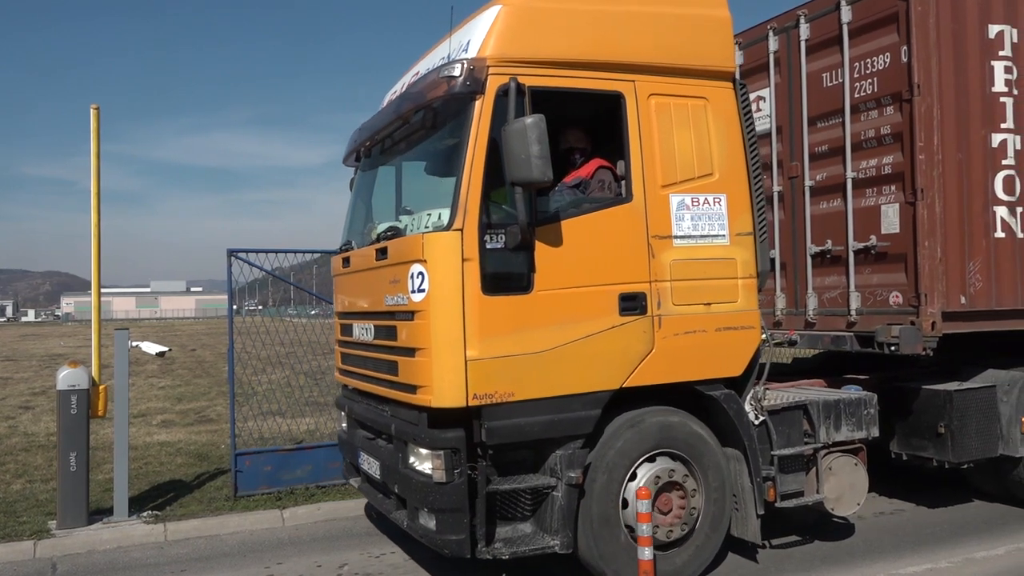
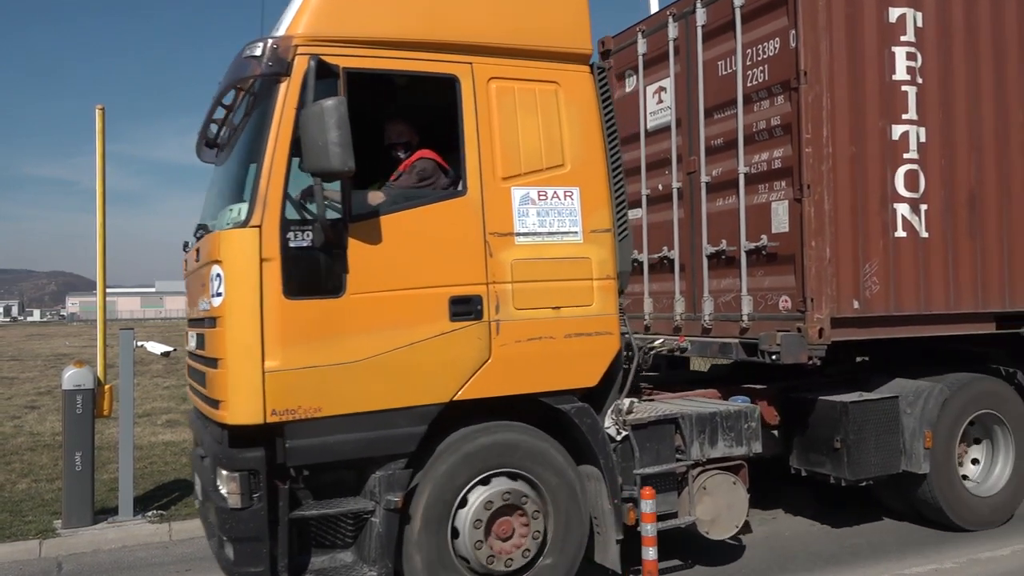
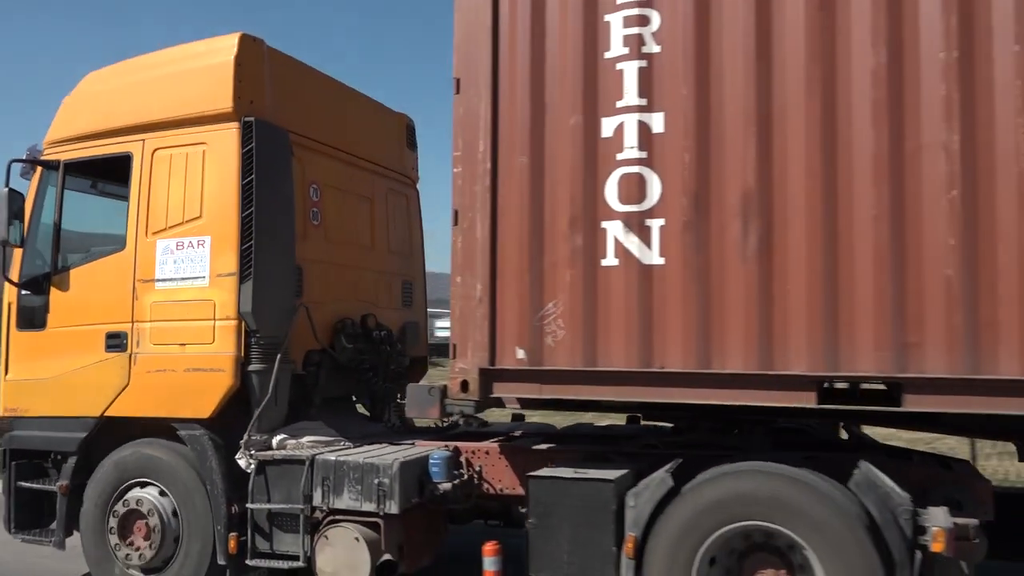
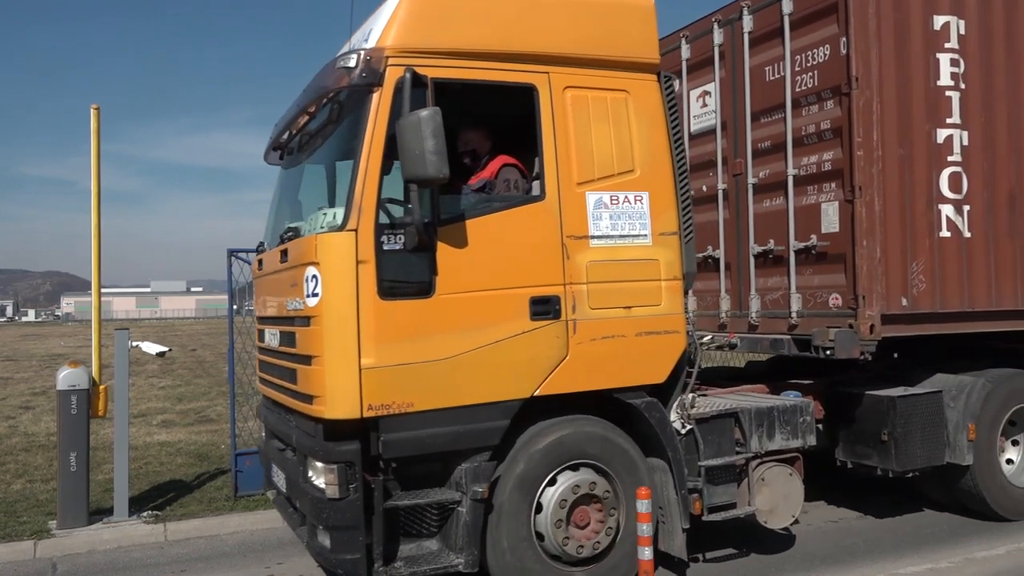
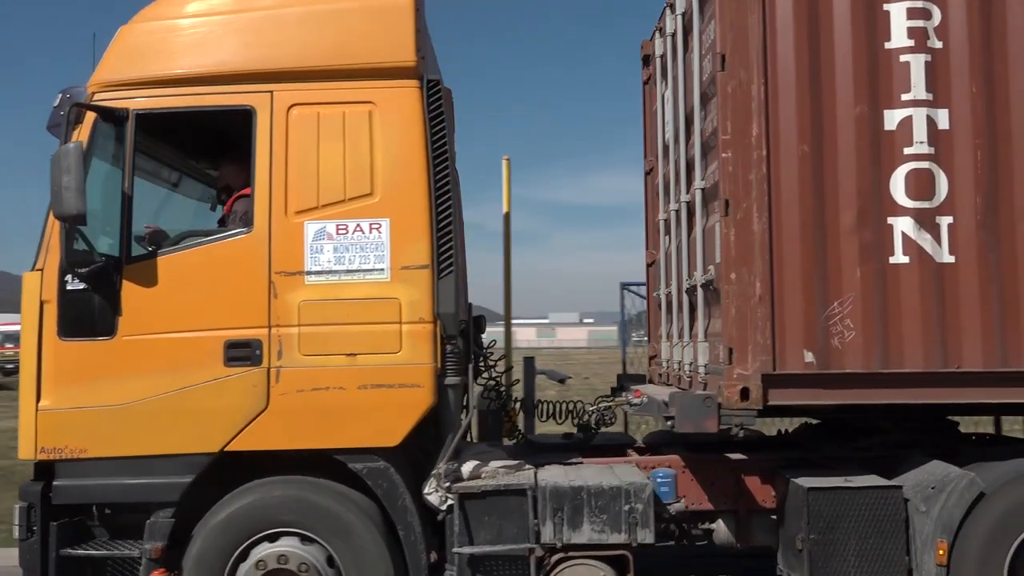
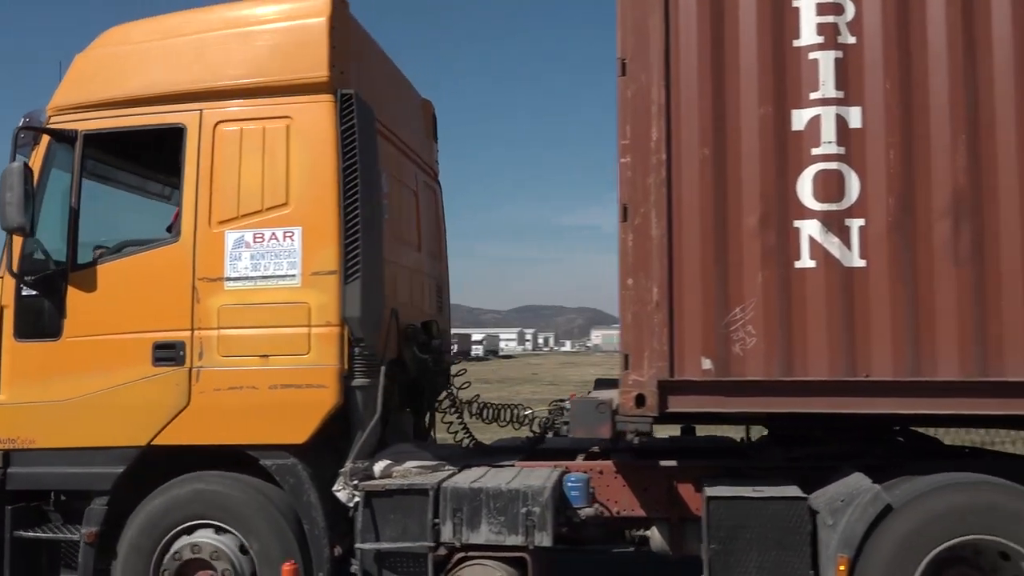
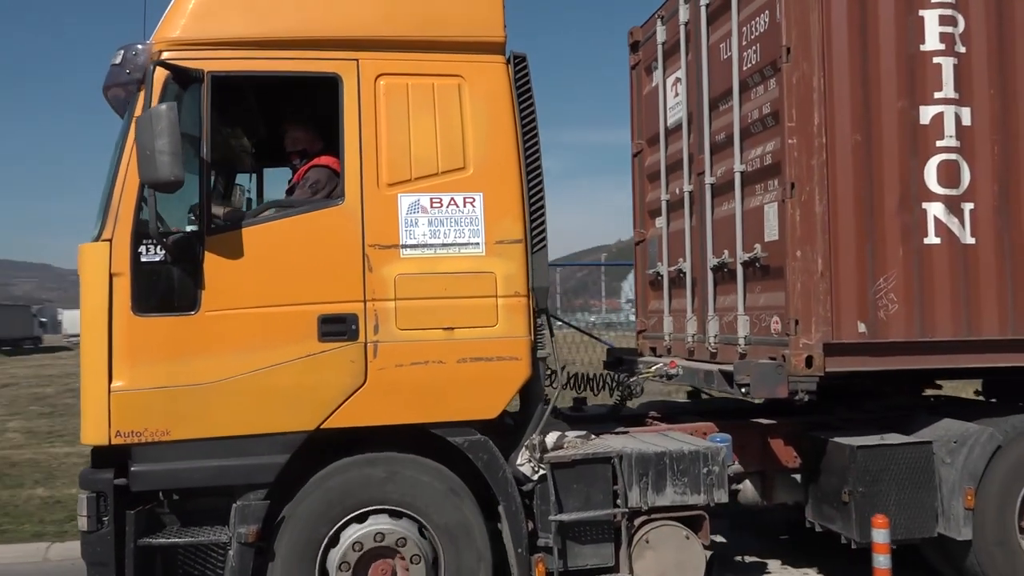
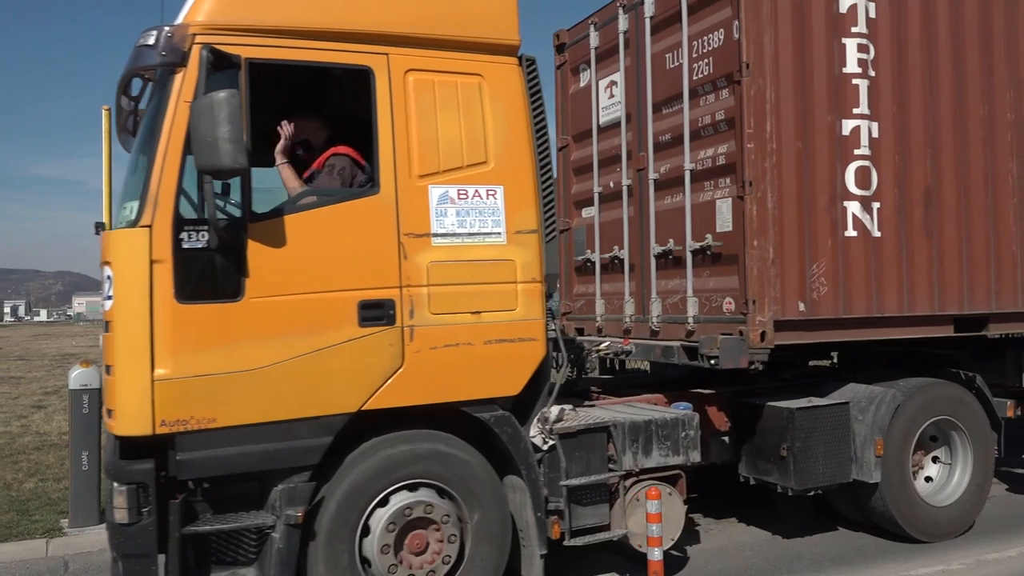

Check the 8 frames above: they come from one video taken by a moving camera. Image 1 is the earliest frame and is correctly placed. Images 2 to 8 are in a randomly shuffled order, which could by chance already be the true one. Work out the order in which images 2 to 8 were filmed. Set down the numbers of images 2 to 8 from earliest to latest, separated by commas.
4, 2, 8, 7, 5, 6, 3
